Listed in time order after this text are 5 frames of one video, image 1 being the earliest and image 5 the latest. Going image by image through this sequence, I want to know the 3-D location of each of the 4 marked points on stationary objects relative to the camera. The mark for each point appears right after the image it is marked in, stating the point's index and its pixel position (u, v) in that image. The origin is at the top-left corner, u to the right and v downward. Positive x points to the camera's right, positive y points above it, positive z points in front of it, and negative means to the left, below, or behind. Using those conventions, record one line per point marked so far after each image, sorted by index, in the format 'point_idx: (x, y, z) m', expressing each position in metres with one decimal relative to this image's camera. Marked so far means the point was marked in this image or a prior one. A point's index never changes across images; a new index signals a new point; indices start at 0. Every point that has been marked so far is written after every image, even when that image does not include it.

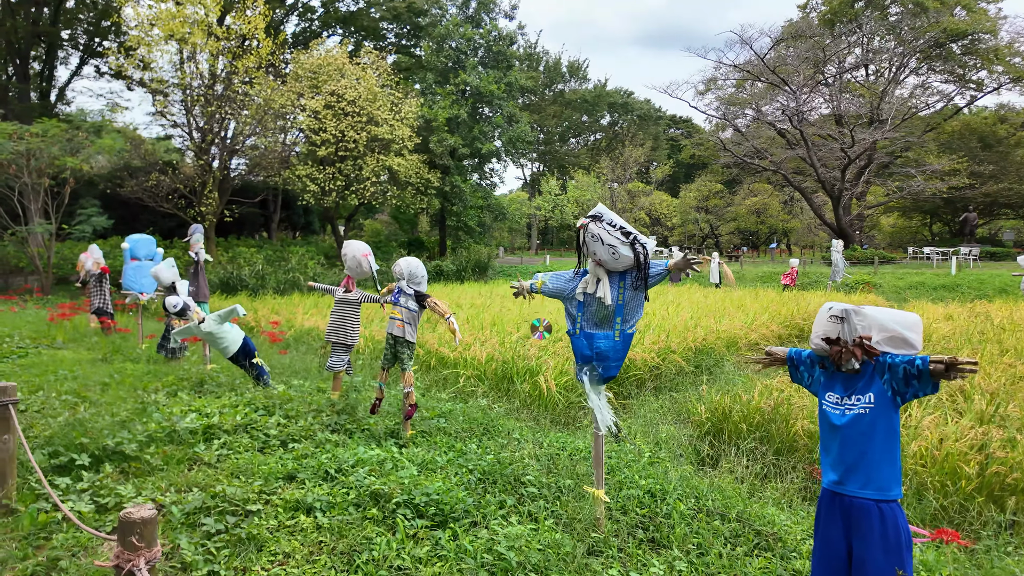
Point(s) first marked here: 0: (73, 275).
0: (-11.1, +0.3, +15.5) m
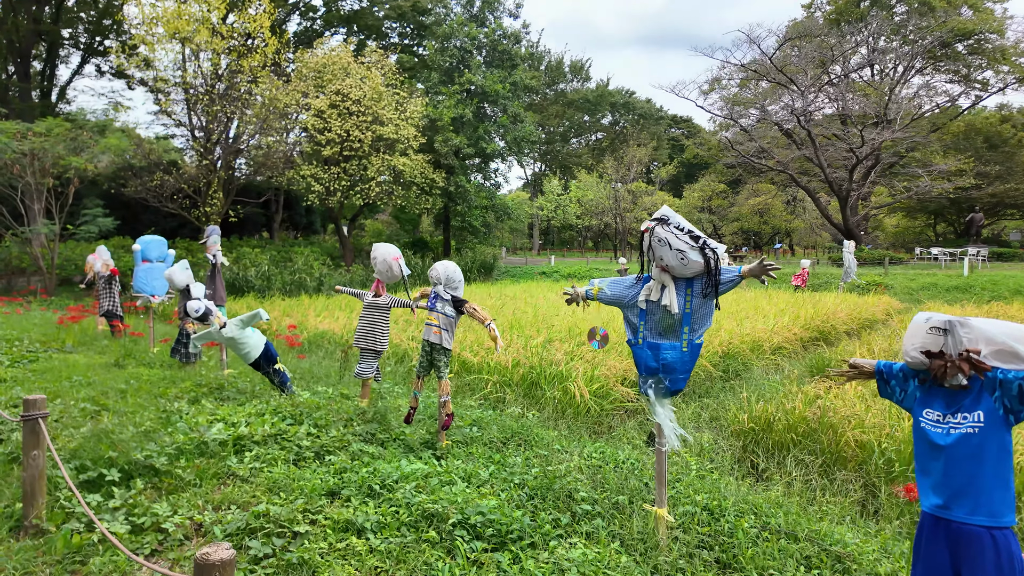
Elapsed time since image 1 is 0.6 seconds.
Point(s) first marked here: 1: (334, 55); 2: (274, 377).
0: (-10.9, +0.3, +15.3) m
1: (-5.6, +7.3, +19.1) m
2: (-1.9, -0.7, +4.9) m
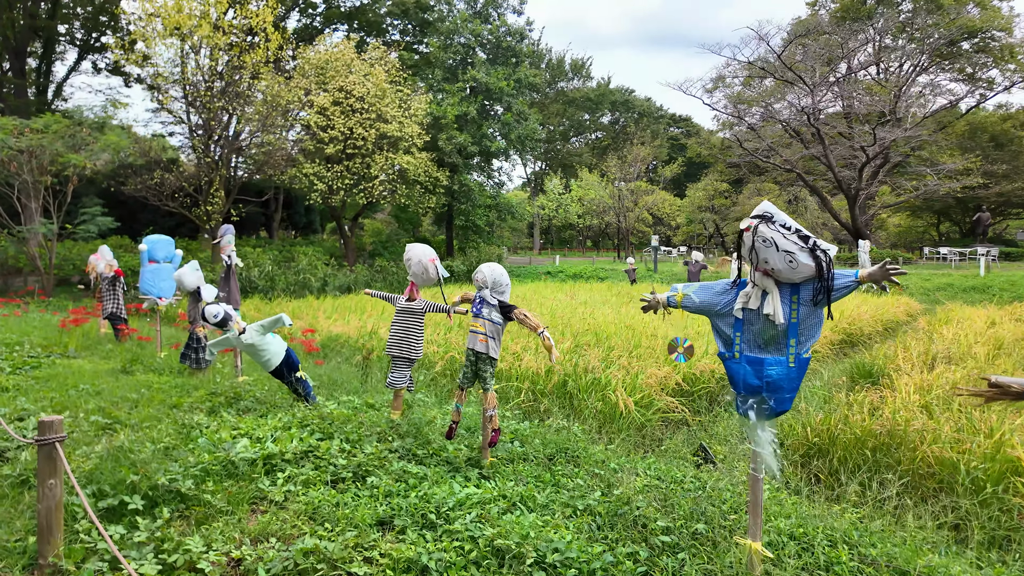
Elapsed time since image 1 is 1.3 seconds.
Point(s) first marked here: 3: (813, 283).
0: (-10.7, +0.3, +14.9) m
1: (-5.4, +7.3, +18.8) m
2: (-1.6, -0.7, +4.6) m
3: (+1.1, 0.0, +2.2) m
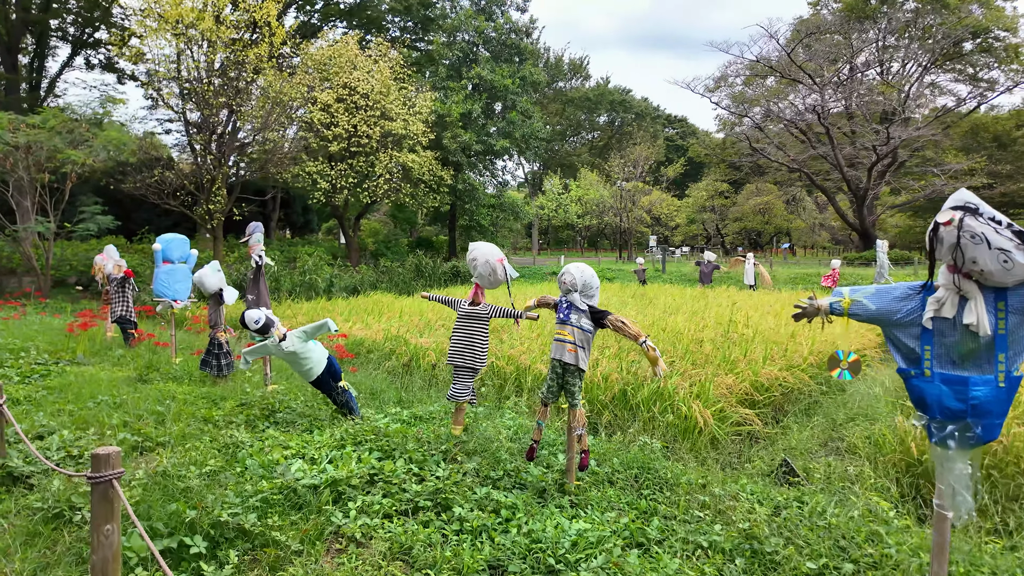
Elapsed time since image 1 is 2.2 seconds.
0: (-10.4, +0.3, +14.4) m
1: (-5.2, +7.3, +18.4) m
2: (-1.2, -0.8, +4.3) m
3: (+1.5, 0.0, +1.8) m
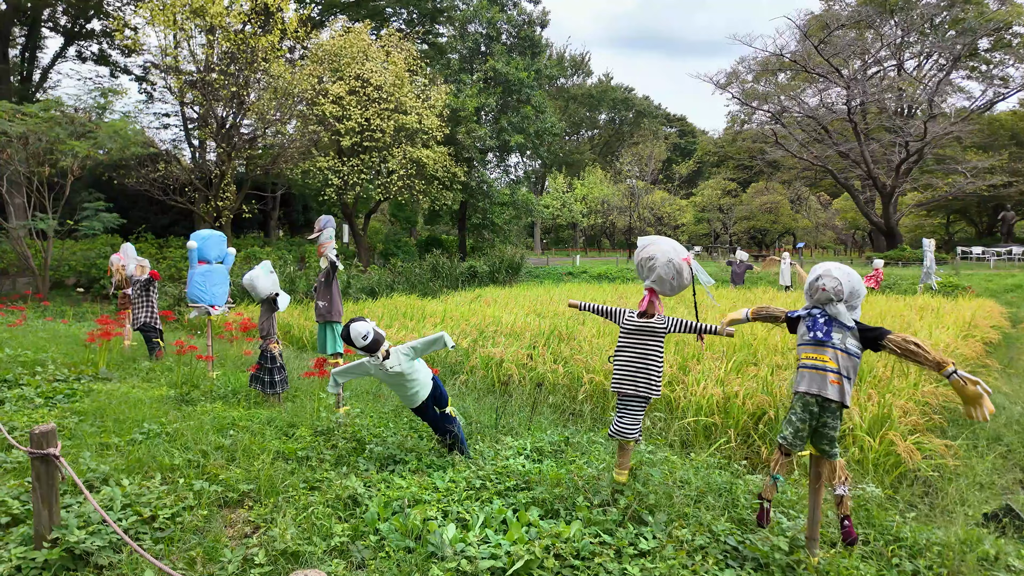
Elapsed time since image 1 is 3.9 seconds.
0: (-9.7, +0.2, +13.5) m
1: (-4.6, +7.2, +17.5) m
2: (-0.4, -0.8, +3.5) m
3: (+2.4, 0.0, +1.1) m
